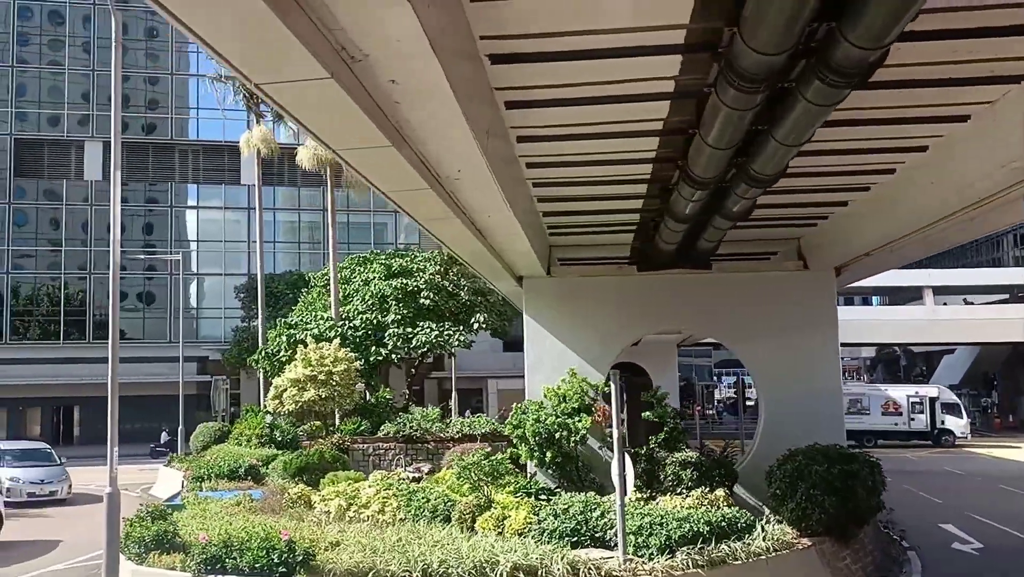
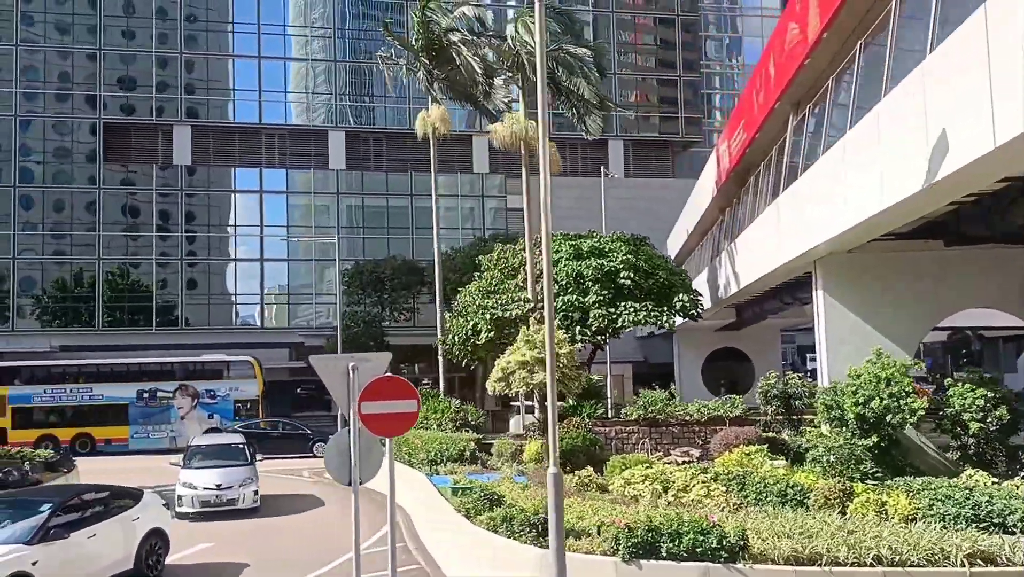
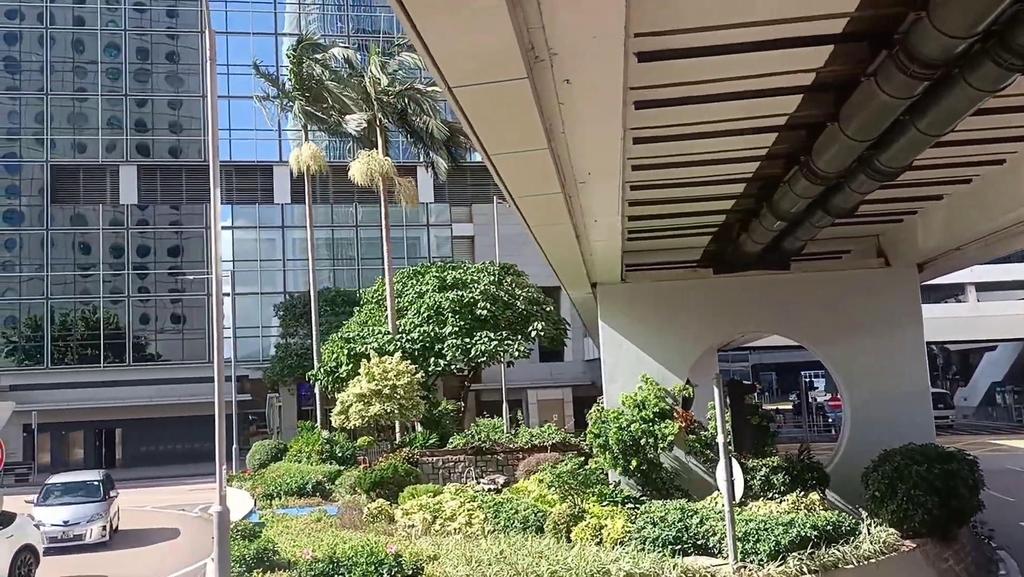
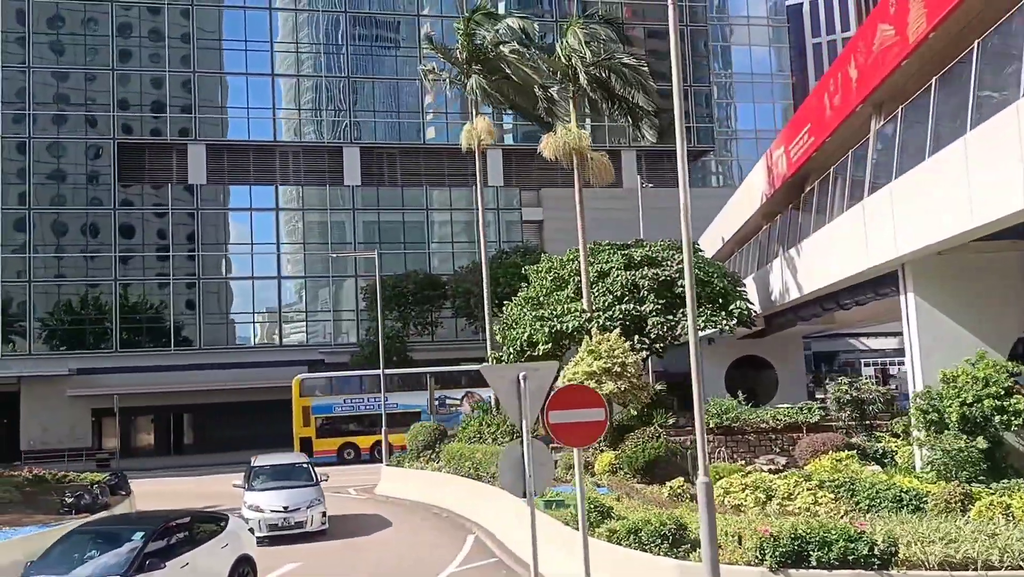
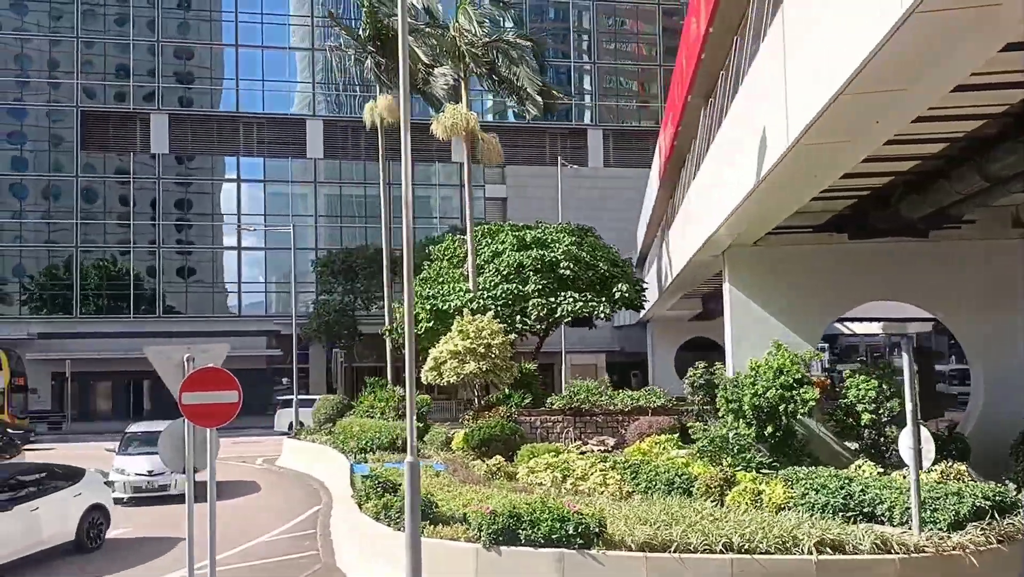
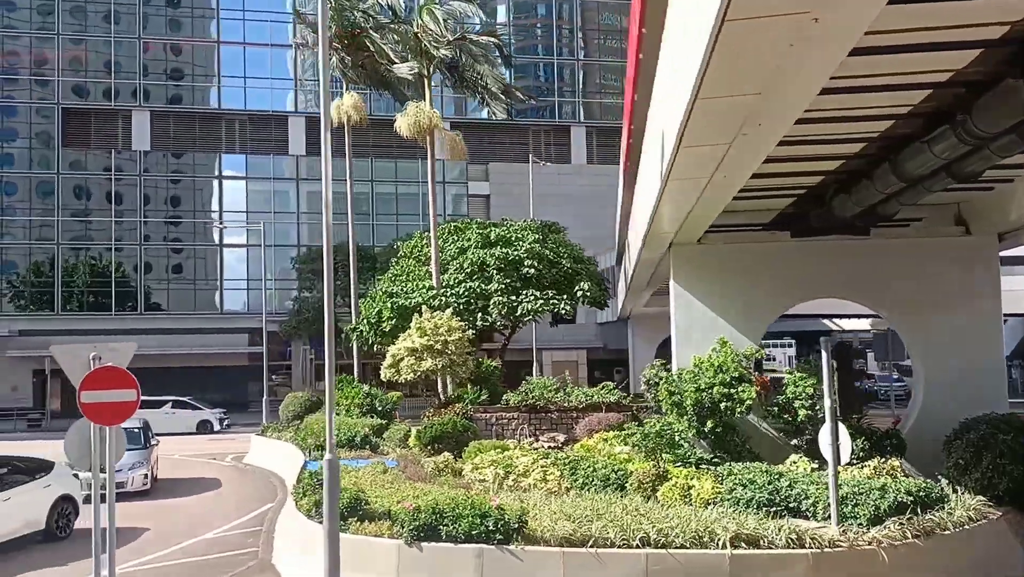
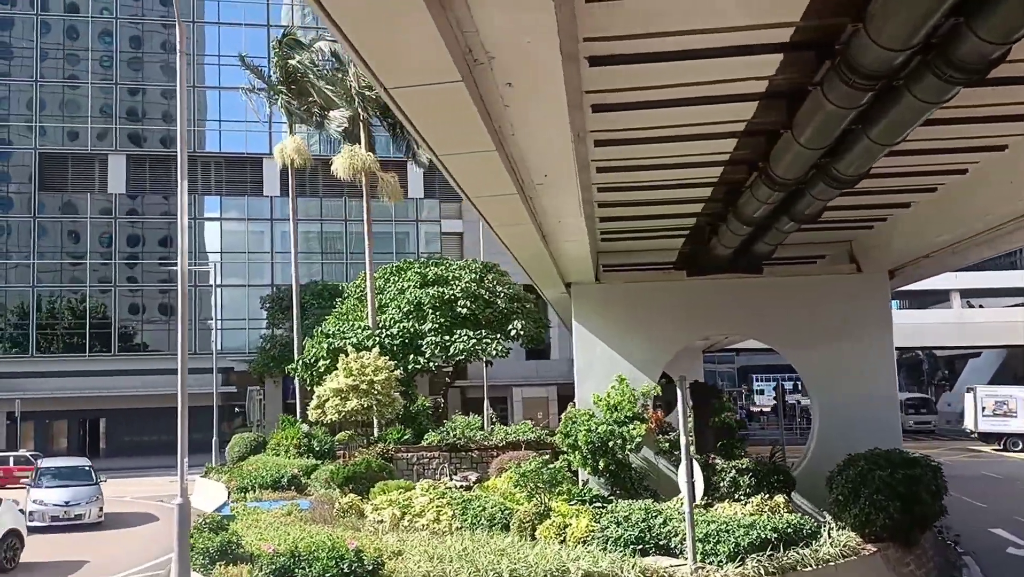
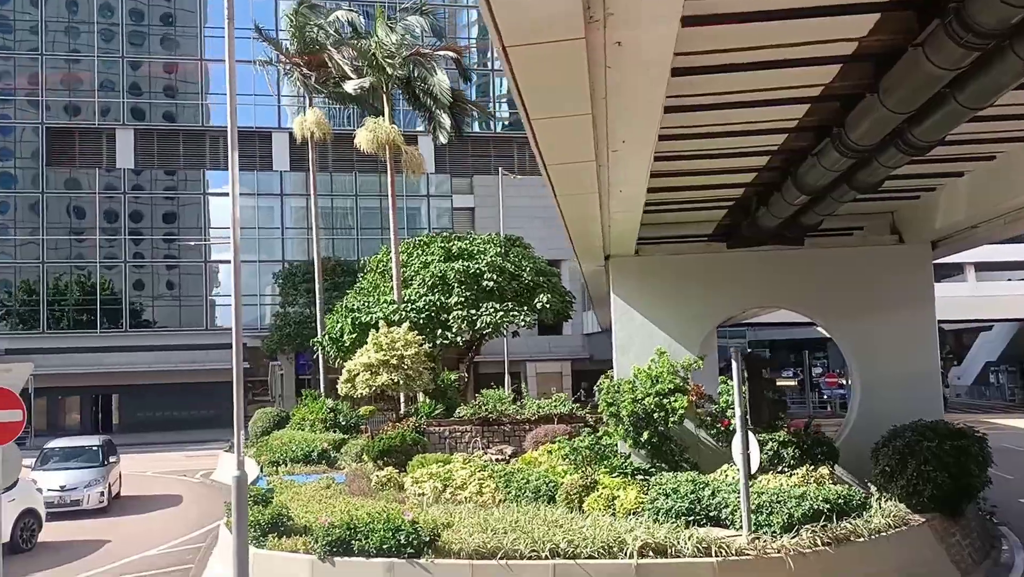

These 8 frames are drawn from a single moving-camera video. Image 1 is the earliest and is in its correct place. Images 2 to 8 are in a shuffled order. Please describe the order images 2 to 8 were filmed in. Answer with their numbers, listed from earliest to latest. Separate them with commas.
7, 3, 8, 6, 5, 2, 4
